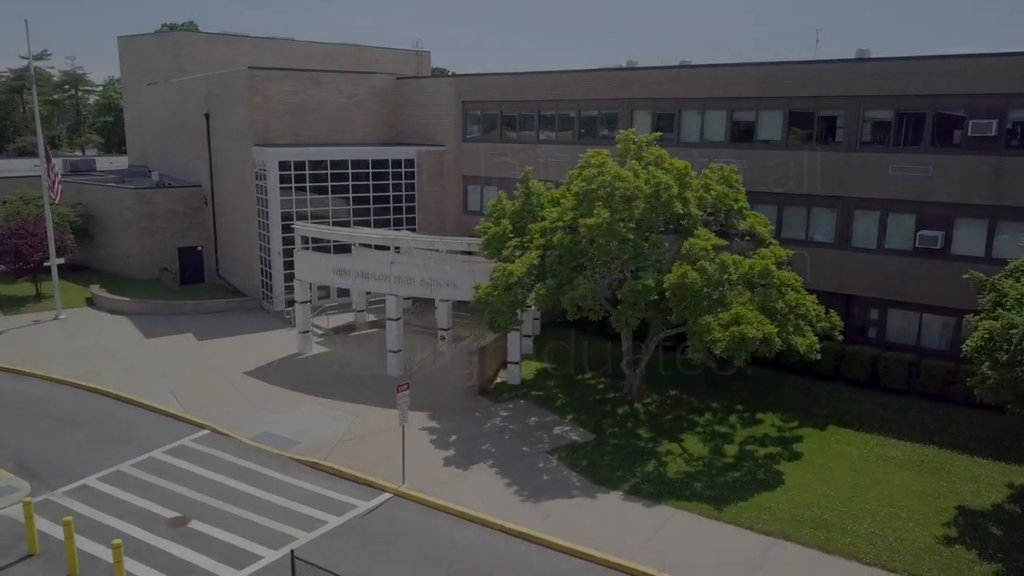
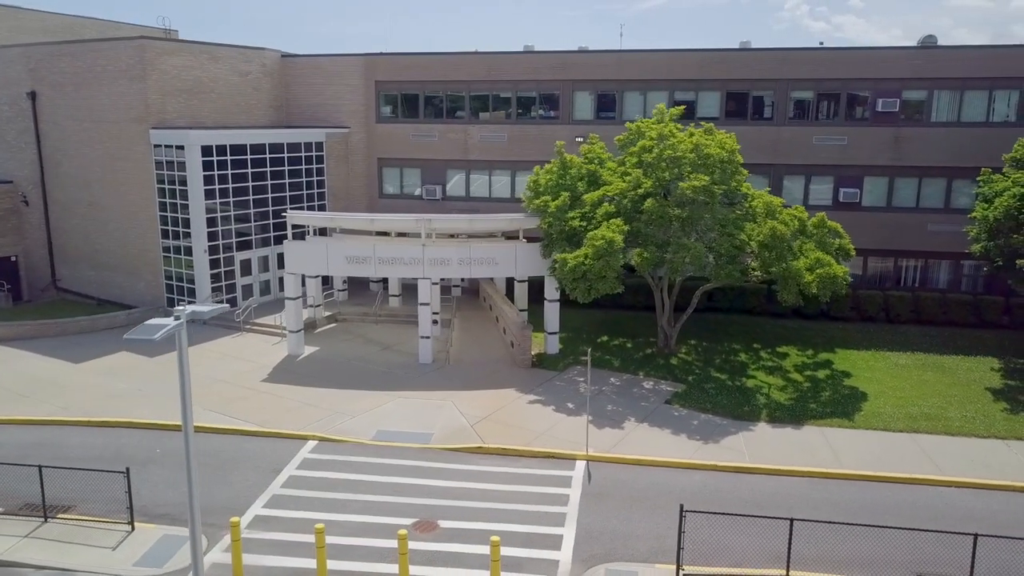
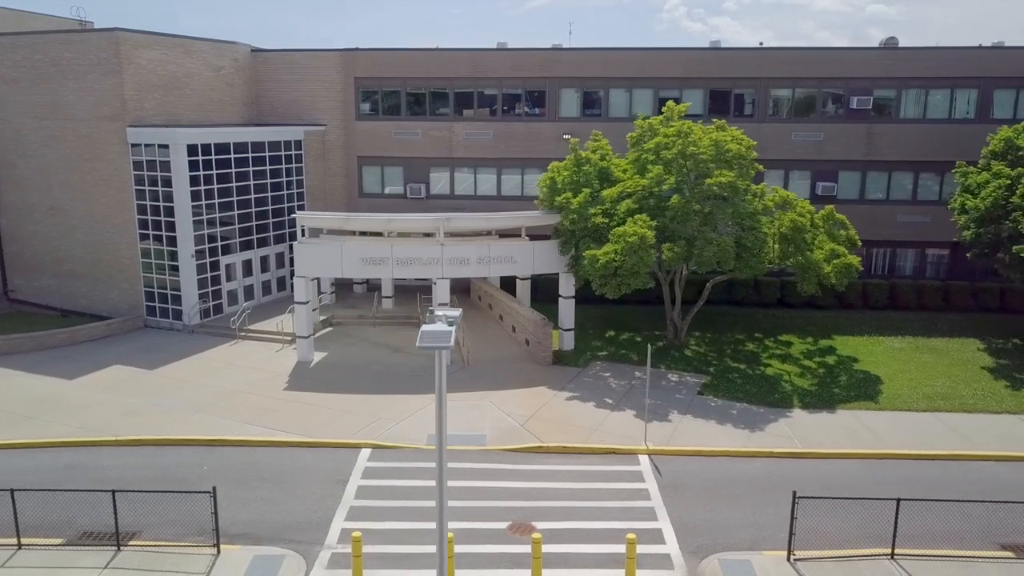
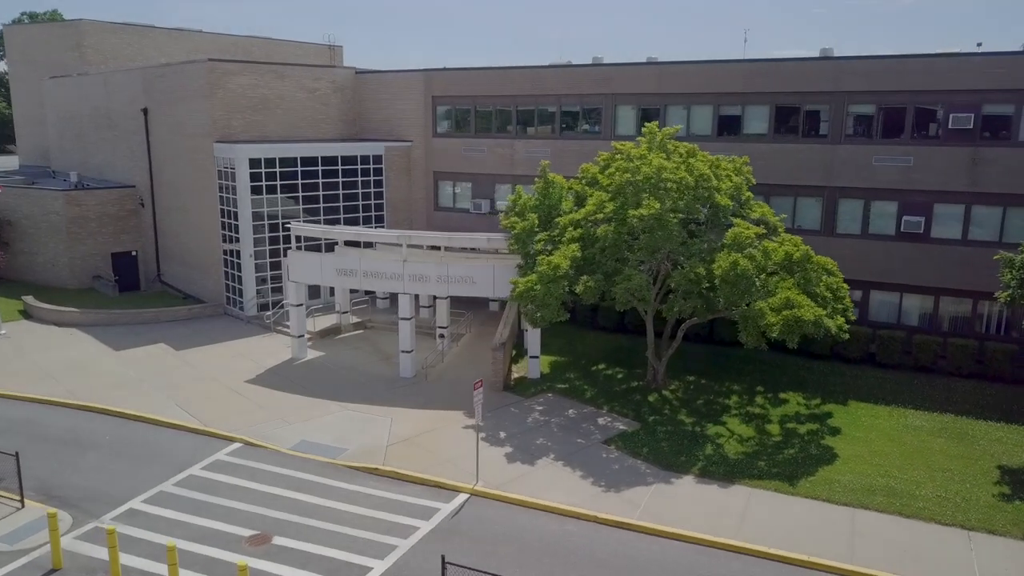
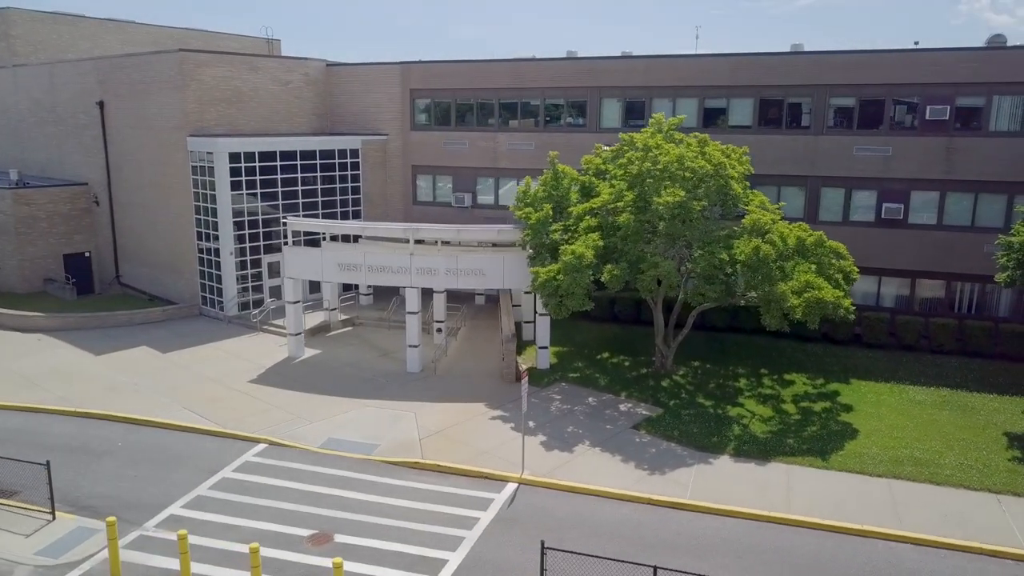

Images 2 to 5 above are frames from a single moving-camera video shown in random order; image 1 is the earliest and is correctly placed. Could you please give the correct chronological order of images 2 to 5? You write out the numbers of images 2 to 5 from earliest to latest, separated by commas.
4, 5, 2, 3
